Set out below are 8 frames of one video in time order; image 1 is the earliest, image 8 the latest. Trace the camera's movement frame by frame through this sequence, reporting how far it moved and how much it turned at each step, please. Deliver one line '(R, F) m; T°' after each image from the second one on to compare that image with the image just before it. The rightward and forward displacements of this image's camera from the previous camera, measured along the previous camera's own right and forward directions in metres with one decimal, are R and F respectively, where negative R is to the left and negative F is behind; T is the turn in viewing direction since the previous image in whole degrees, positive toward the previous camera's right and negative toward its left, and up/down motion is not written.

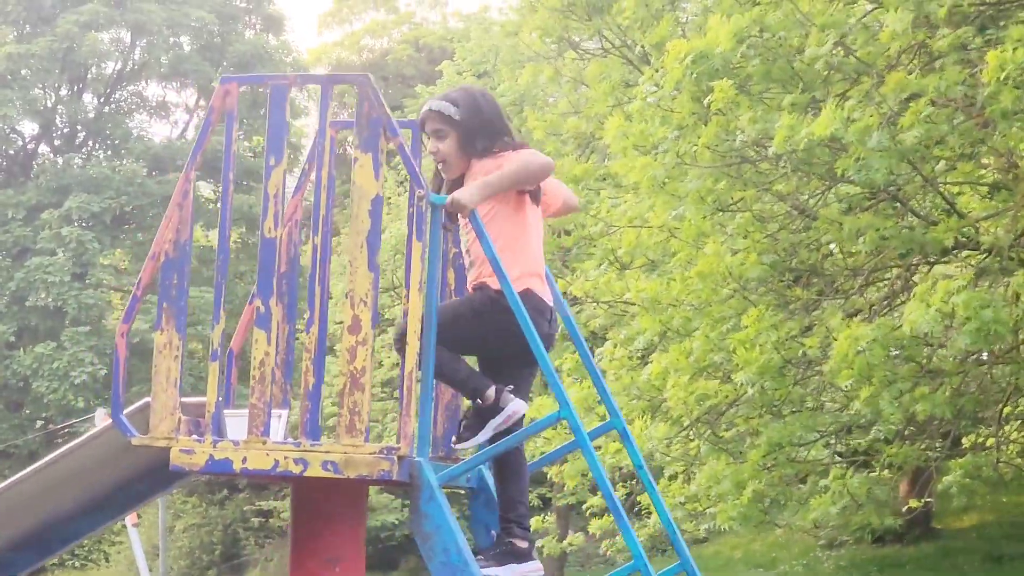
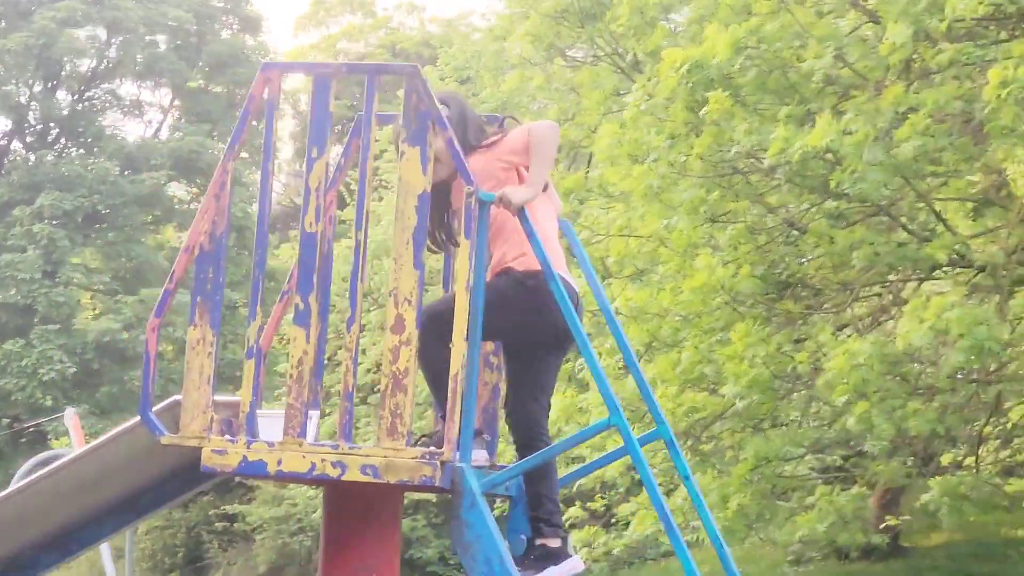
(-0.3, 0.0) m; +3°
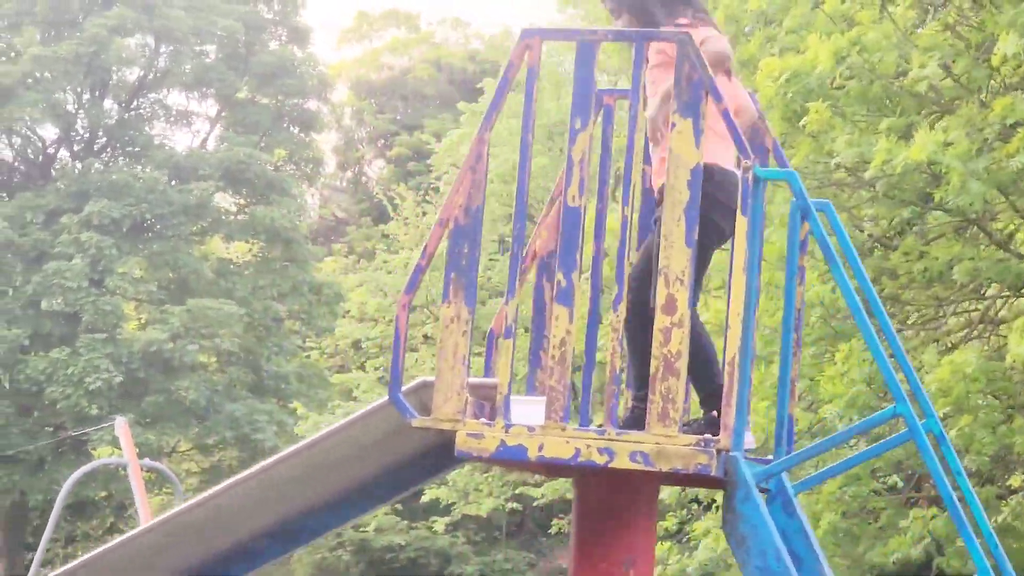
(-0.8, +0.1) m; 0°
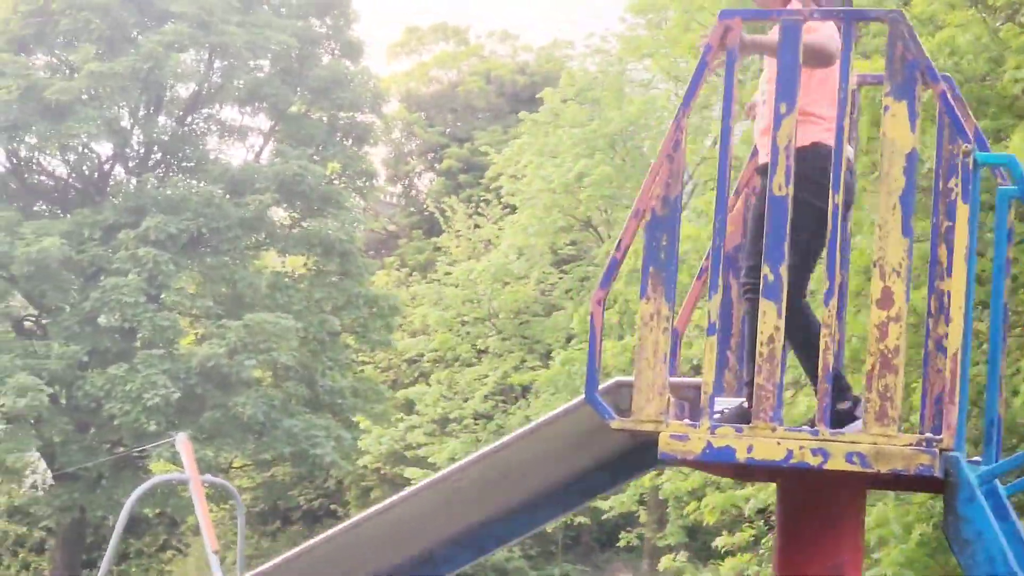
(-0.5, +0.1) m; -2°
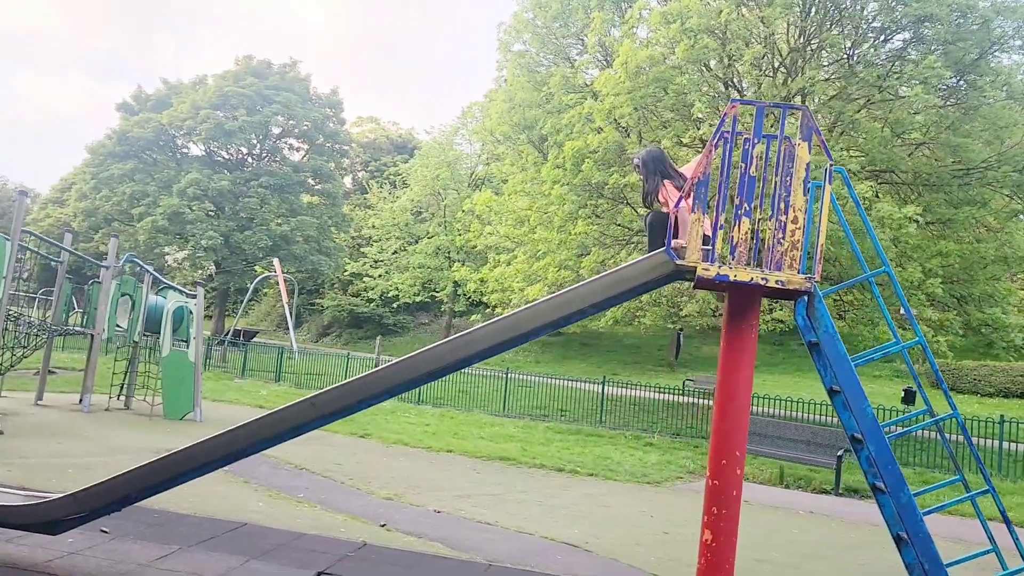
(+1.2, -22.7) m; +6°
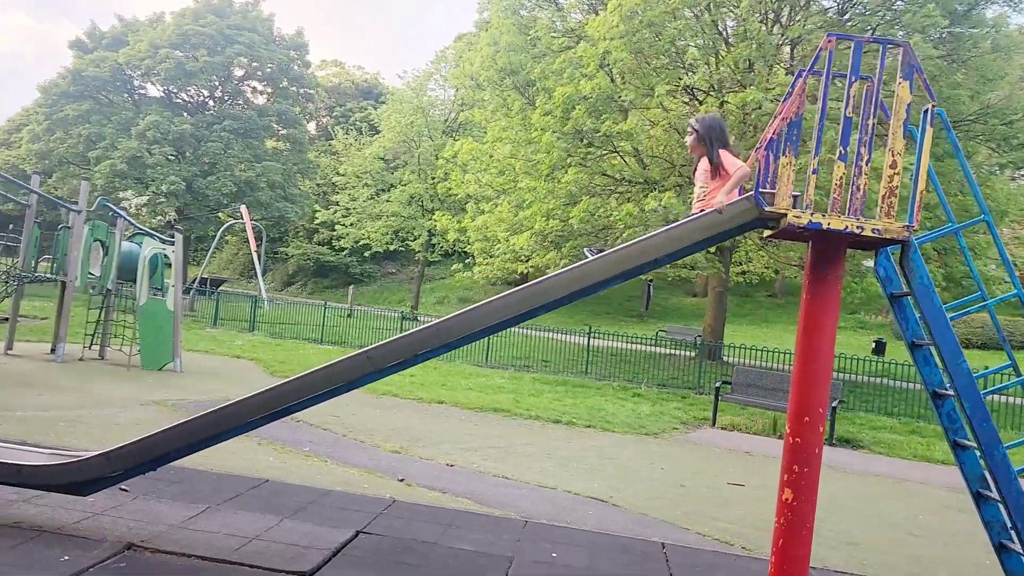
(-0.4, +0.2) m; +3°
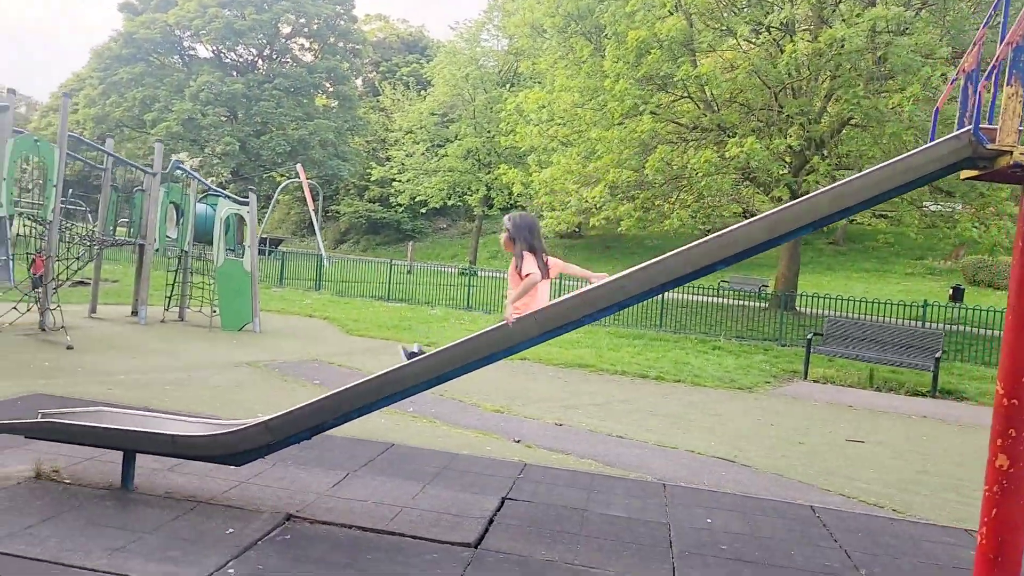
(-0.5, +0.2) m; -3°
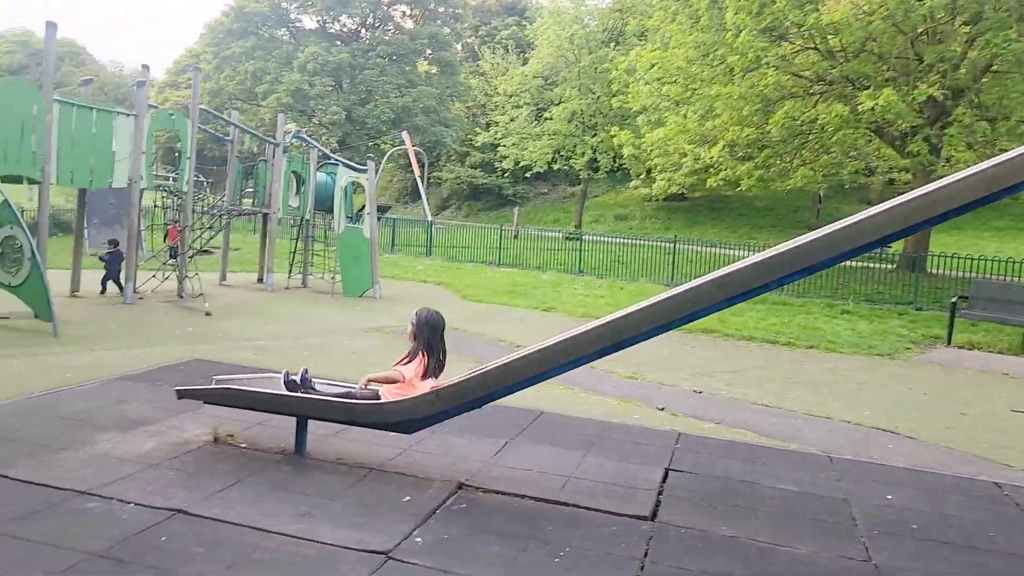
(-0.3, +0.1) m; -7°
